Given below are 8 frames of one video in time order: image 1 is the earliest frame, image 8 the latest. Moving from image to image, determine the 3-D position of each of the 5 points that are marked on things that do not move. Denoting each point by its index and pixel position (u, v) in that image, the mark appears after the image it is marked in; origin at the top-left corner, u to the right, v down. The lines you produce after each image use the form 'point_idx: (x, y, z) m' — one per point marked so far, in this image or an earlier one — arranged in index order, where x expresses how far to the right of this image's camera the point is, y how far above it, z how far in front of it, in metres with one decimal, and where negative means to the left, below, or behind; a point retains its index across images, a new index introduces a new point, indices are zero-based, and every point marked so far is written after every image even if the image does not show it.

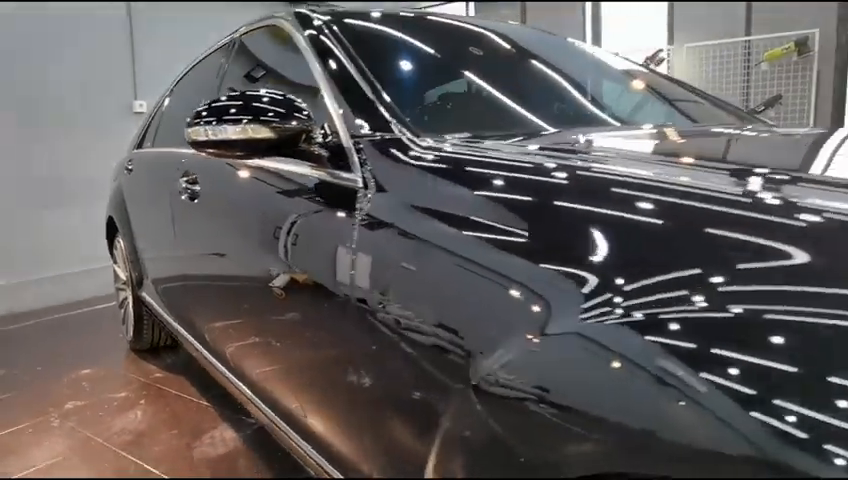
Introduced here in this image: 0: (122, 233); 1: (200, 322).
0: (-1.4, 0.0, +2.6) m
1: (-0.8, -0.3, +1.9) m
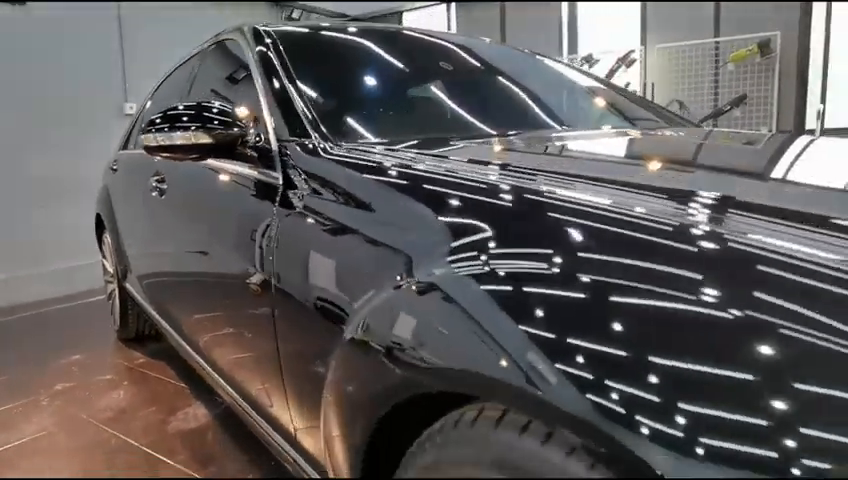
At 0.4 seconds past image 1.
0: (-1.5, +0.1, +2.7) m
1: (-1.0, -0.3, +2.1) m
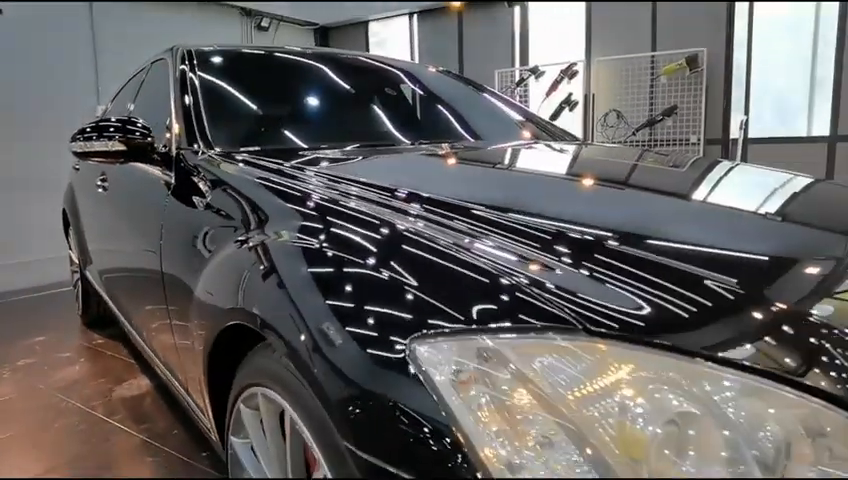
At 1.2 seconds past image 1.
0: (-1.9, +0.1, +3.0) m
1: (-1.3, -0.2, +2.4) m
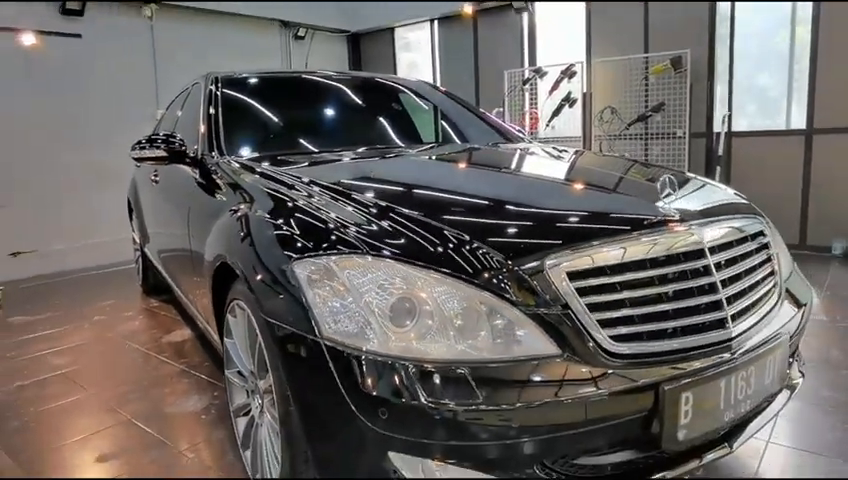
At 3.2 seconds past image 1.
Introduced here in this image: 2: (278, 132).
0: (-1.9, +0.2, +3.7) m
1: (-1.4, -0.1, +3.1) m
2: (-0.7, +0.5, +2.5) m
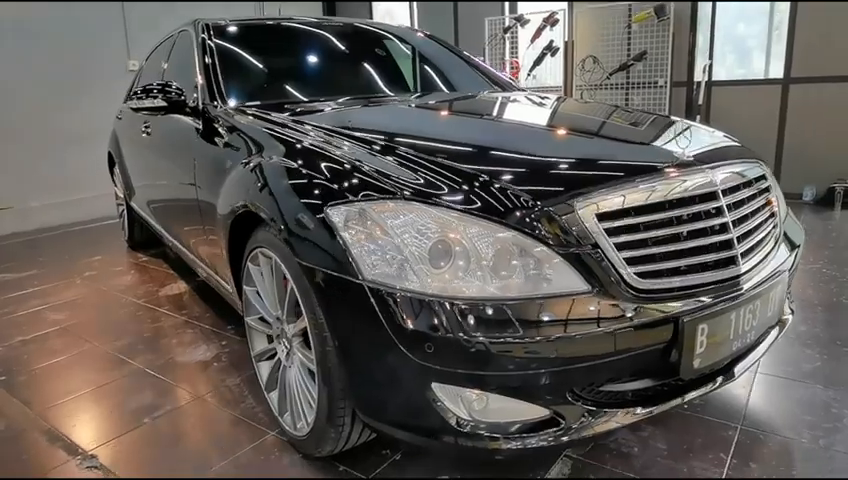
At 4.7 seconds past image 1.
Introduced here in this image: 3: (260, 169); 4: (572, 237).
0: (-2.0, +0.5, +3.6) m
1: (-1.4, +0.1, +3.0) m
2: (-0.7, +0.7, +2.5) m
3: (-0.5, +0.2, +1.6) m
4: (+0.3, 0.0, +1.2) m
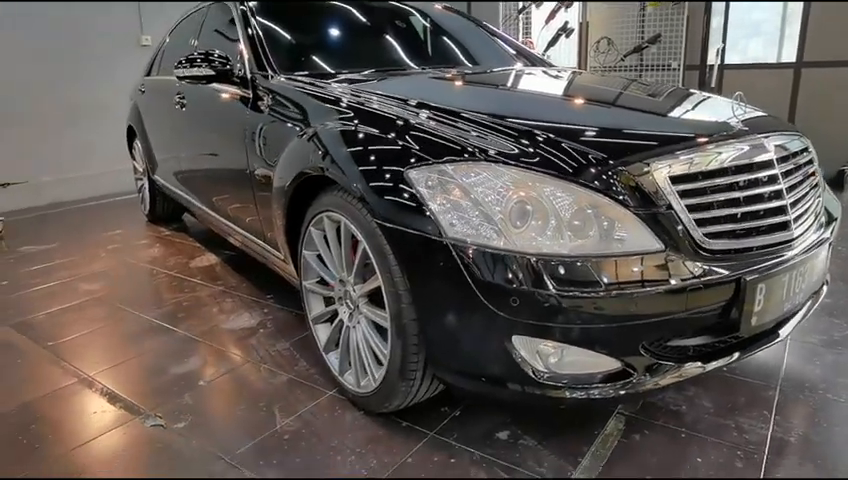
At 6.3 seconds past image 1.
0: (-1.8, +0.7, +3.6) m
1: (-1.3, +0.3, +3.1) m
2: (-0.5, +0.8, +2.5) m
3: (-0.3, +0.3, +1.7) m
4: (+0.5, +0.1, +1.2) m
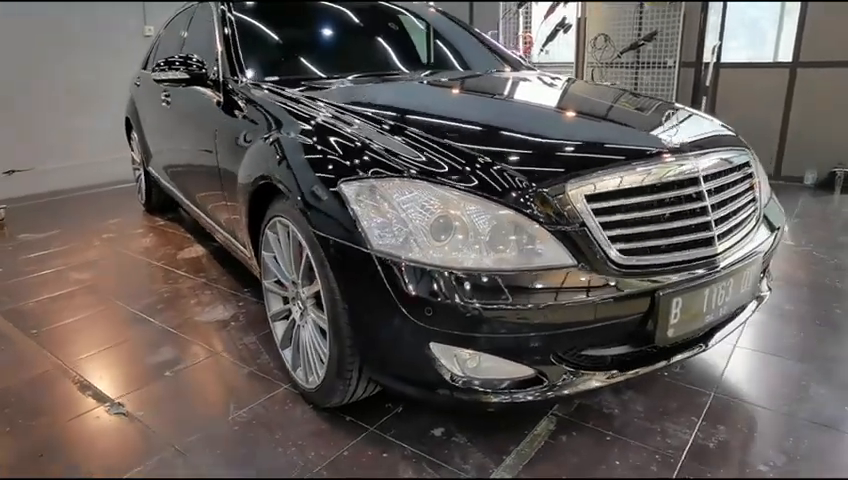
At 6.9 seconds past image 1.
0: (-1.9, +0.7, +3.7) m
1: (-1.4, +0.3, +3.2) m
2: (-0.7, +0.9, +2.6) m
3: (-0.5, +0.3, +1.8) m
4: (+0.3, +0.1, +1.3) m
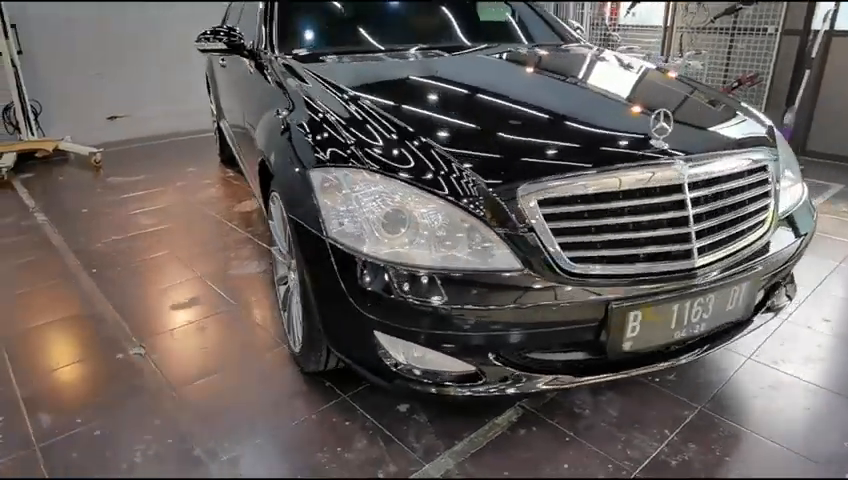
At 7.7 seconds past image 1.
0: (-1.5, +1.1, +4.0) m
1: (-1.1, +0.6, +3.4) m
2: (-0.5, +1.0, +2.6) m
3: (-0.5, +0.4, +1.8) m
4: (+0.2, 0.0, +1.3) m
